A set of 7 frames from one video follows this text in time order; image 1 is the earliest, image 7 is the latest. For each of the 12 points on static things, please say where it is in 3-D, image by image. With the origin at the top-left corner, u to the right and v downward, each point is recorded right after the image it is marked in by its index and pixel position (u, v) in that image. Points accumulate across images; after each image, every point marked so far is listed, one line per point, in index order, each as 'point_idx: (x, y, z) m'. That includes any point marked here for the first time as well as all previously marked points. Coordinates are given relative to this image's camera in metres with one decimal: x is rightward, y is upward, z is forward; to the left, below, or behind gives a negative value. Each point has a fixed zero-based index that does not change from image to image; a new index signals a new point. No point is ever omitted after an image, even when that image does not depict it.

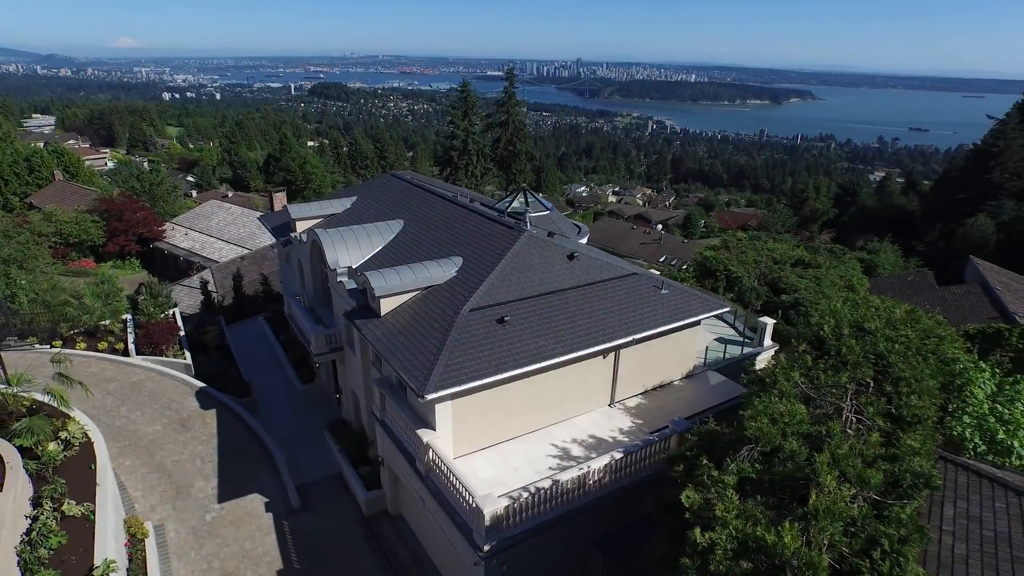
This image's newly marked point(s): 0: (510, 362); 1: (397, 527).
0: (0.0, -1.9, +15.7) m
1: (-3.4, -7.1, +18.8) m
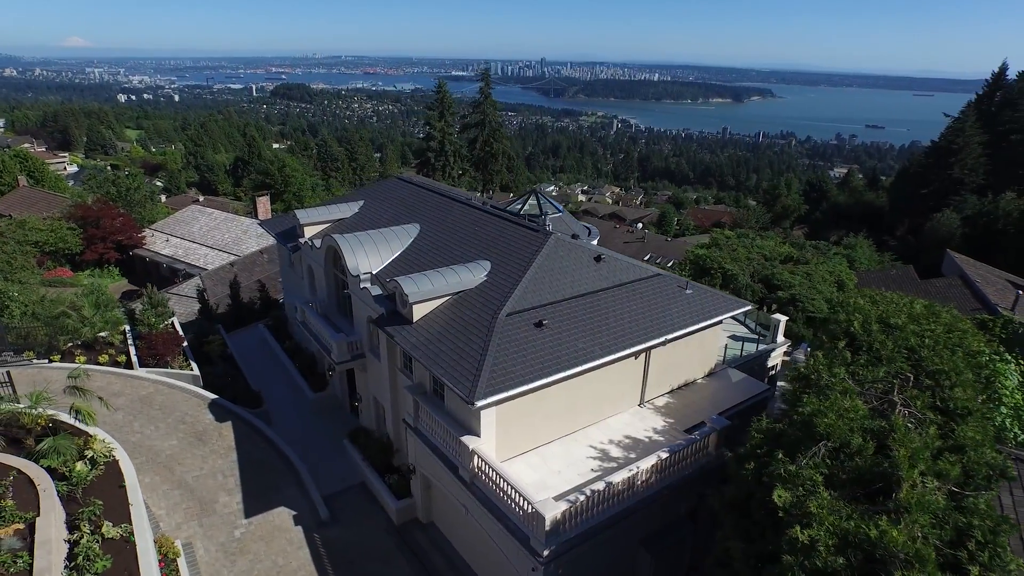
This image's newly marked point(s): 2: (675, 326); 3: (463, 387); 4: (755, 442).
0: (+1.0, -2.0, +15.7) m
1: (-2.4, -7.3, +18.6) m
2: (+4.7, -1.1, +18.2) m
3: (-1.2, -2.3, +14.8) m
4: (+4.9, -3.0, +12.3) m
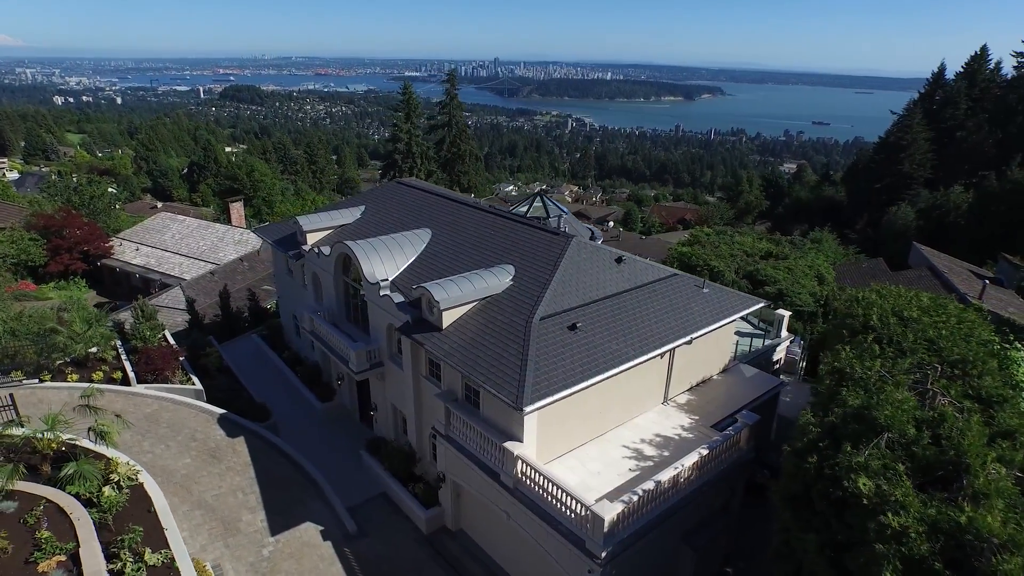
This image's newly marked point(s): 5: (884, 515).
0: (+2.0, -2.1, +15.8) m
1: (-1.5, -7.4, +18.5) m
2: (+5.5, -1.1, +18.6) m
3: (-0.1, -2.4, +14.7) m
4: (+6.2, -3.0, +12.7) m
5: (+5.7, -3.5, +9.7) m
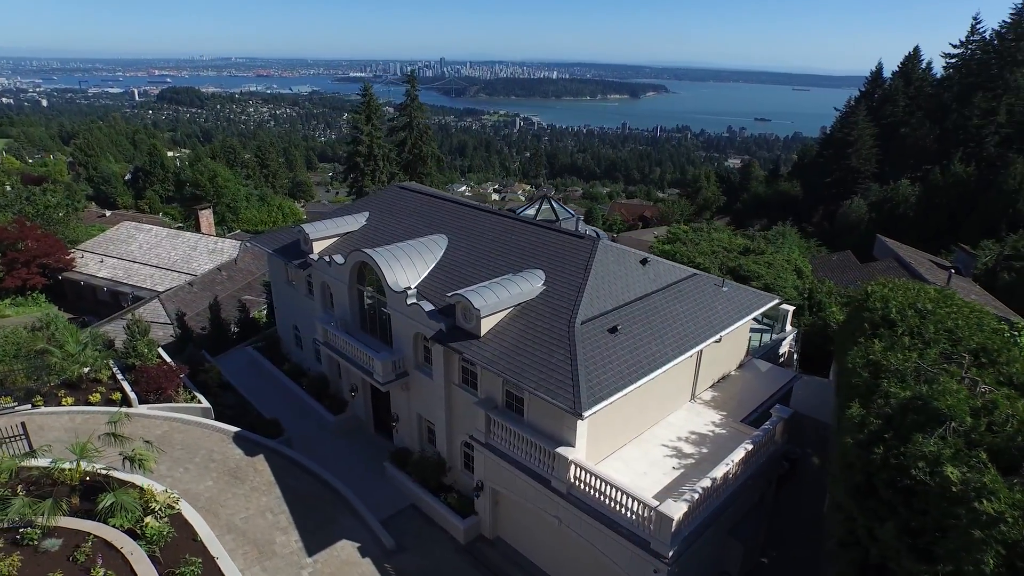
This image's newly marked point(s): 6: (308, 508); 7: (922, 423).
0: (+3.2, -2.1, +15.9) m
1: (-0.3, -7.6, +18.3) m
2: (+6.4, -1.1, +19.0) m
3: (+1.2, -2.6, +14.7) m
4: (+7.6, -2.9, +13.2) m
5: (+7.5, -3.5, +10.2) m
6: (-6.0, -6.5, +18.6) m
7: (+8.2, -2.7, +12.5) m
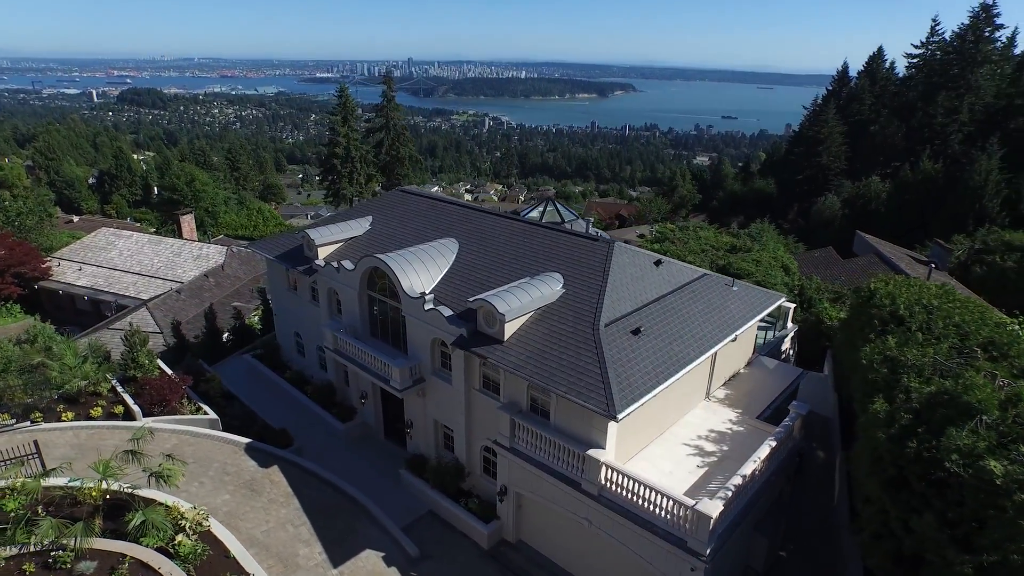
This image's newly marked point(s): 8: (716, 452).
0: (+3.9, -2.2, +16.1) m
1: (+0.4, -7.7, +18.3) m
2: (+7.0, -1.1, +19.3) m
3: (+2.0, -2.7, +14.8) m
4: (+8.5, -2.9, +13.6) m
5: (+8.5, -3.4, +10.6) m
6: (-5.3, -6.7, +18.3) m
7: (+9.1, -2.7, +12.9) m
8: (+5.7, -4.5, +17.5) m
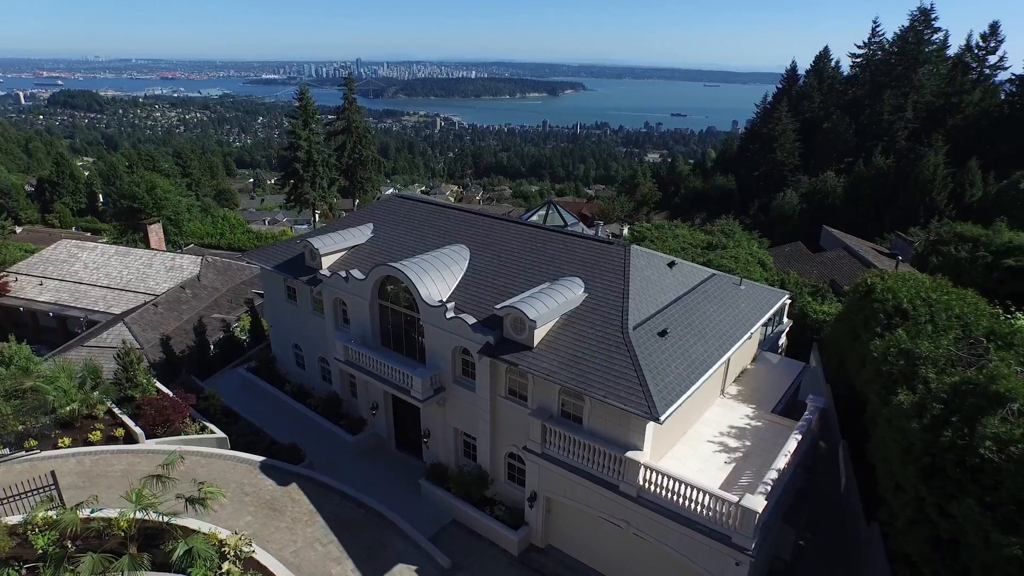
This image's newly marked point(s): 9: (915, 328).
0: (+4.8, -2.2, +16.4) m
1: (+1.3, -7.8, +18.4) m
2: (+7.6, -1.0, +19.8) m
3: (+3.0, -2.8, +14.9) m
4: (+9.5, -2.8, +14.2) m
5: (+9.8, -3.4, +11.2) m
6: (-4.5, -7.0, +18.0) m
7: (+10.2, -2.5, +13.6) m
8: (+6.5, -4.5, +17.9) m
9: (+11.7, -1.1, +18.3) m
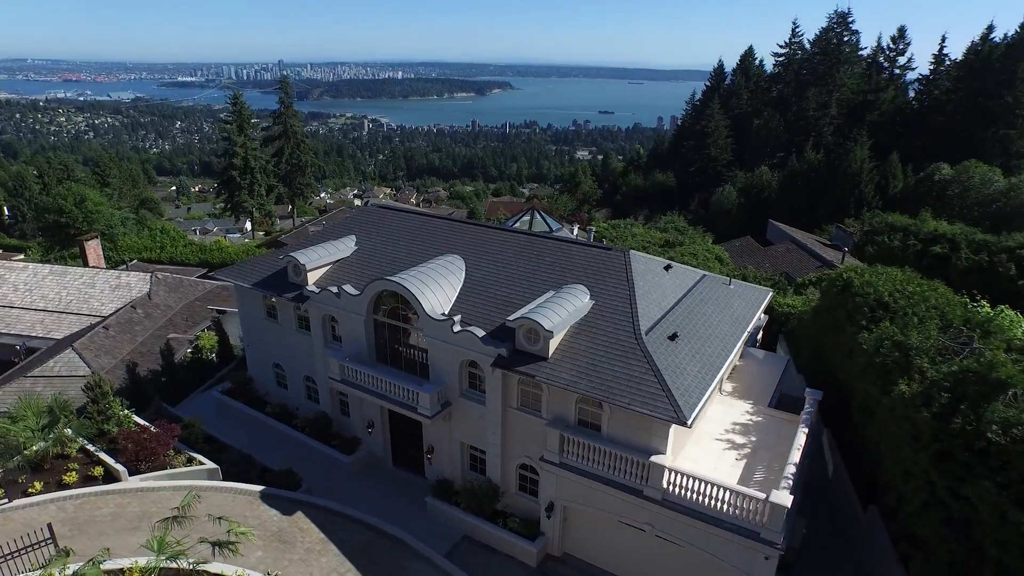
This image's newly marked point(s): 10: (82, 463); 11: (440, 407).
0: (+5.3, -2.3, +16.8) m
1: (+1.8, -8.1, +18.4) m
2: (+7.6, -1.0, +20.4) m
3: (+3.6, -2.9, +15.1) m
4: (+10.3, -2.7, +15.1) m
5: (+10.8, -3.2, +12.1) m
6: (-3.9, -7.5, +17.3) m
7: (+10.9, -2.4, +14.6) m
8: (+6.9, -4.5, +18.5) m
9: (+11.9, -0.9, +19.3) m
10: (-13.1, -5.3, +19.1) m
11: (-2.2, -3.6, +19.0) m
